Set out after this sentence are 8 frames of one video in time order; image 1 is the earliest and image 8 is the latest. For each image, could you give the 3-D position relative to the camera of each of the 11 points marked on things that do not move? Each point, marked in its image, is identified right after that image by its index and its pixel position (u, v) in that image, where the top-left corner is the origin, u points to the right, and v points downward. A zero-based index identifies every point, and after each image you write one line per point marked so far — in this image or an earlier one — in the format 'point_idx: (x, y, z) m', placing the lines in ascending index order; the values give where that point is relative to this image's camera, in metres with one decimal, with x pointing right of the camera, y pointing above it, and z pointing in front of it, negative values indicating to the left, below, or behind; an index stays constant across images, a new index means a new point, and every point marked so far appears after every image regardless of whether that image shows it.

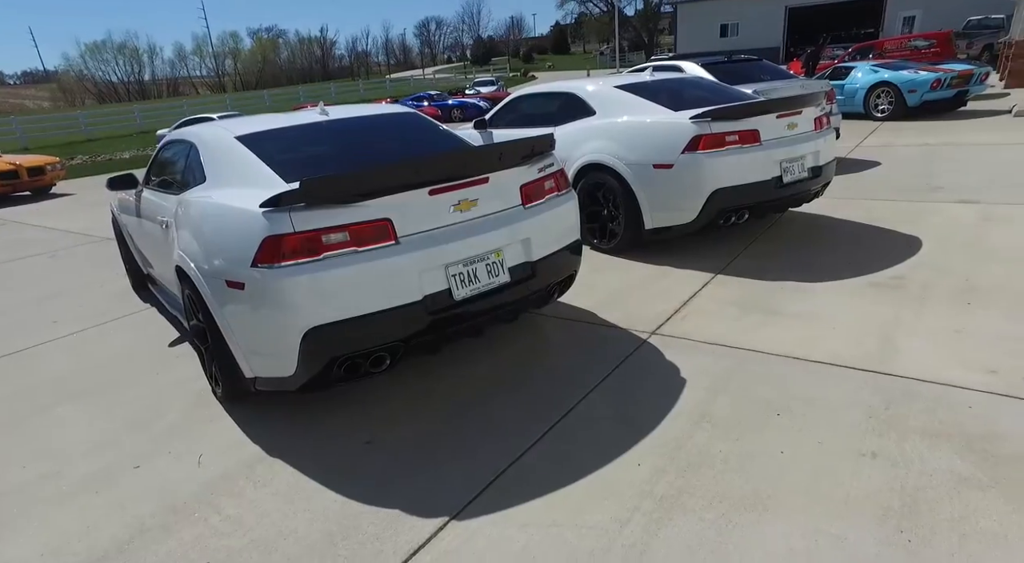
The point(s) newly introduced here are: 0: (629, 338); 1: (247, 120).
0: (+0.7, -0.3, +3.3) m
1: (-1.6, +1.0, +3.5) m
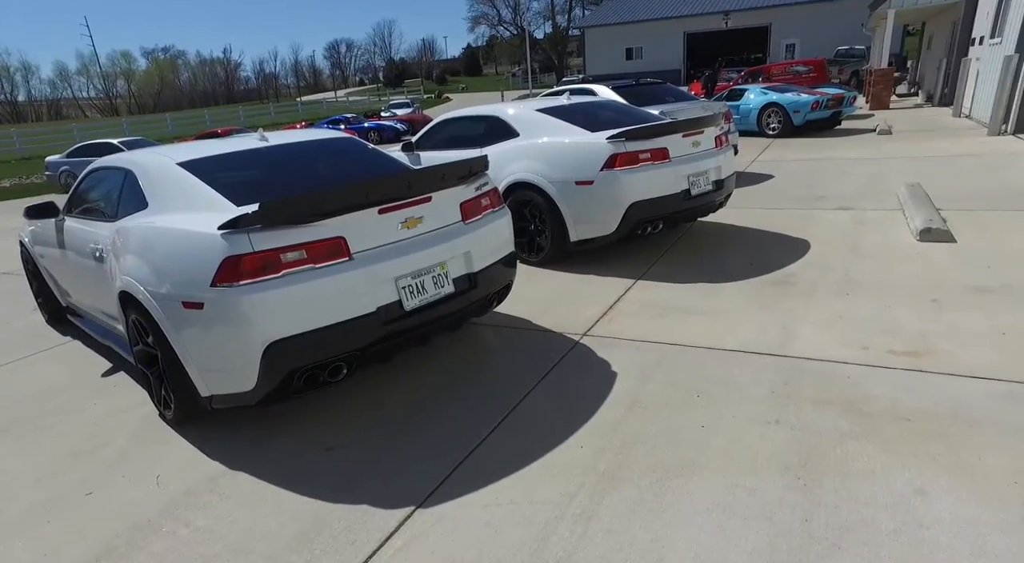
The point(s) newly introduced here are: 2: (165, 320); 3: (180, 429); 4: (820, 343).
0: (+0.3, -0.4, +3.6) m
1: (-2.0, +0.8, +3.5) m
2: (-1.6, -0.2, +2.7) m
3: (-1.7, -0.8, +3.0) m
4: (+1.7, -0.3, +3.3) m
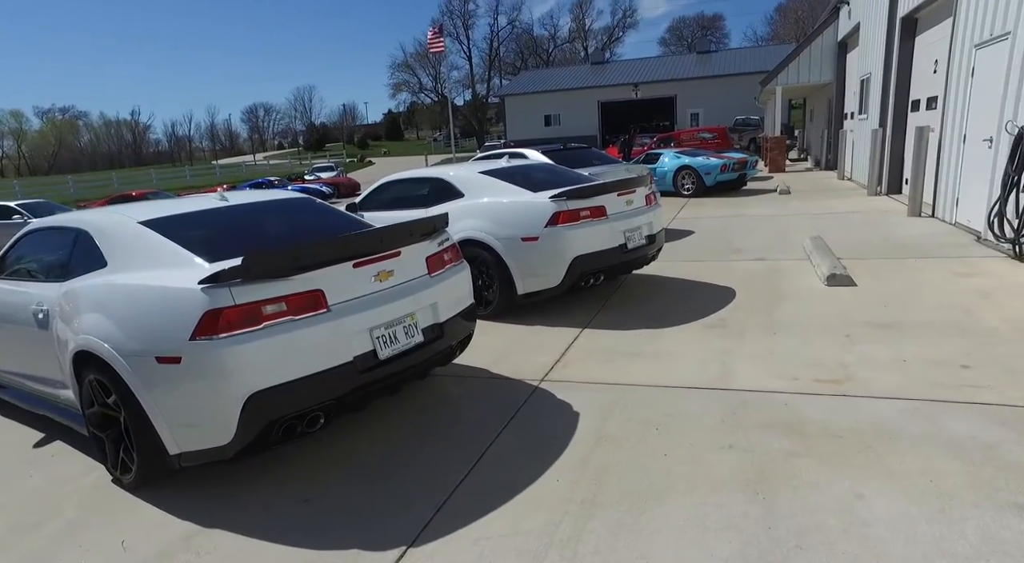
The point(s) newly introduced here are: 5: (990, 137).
0: (+0.1, -0.7, +3.8) m
1: (-2.2, +0.4, +3.5) m
2: (-1.7, -0.4, +2.7) m
3: (-1.8, -1.0, +2.9) m
4: (+1.5, -0.6, +3.6) m
5: (+5.5, +1.7, +6.8) m
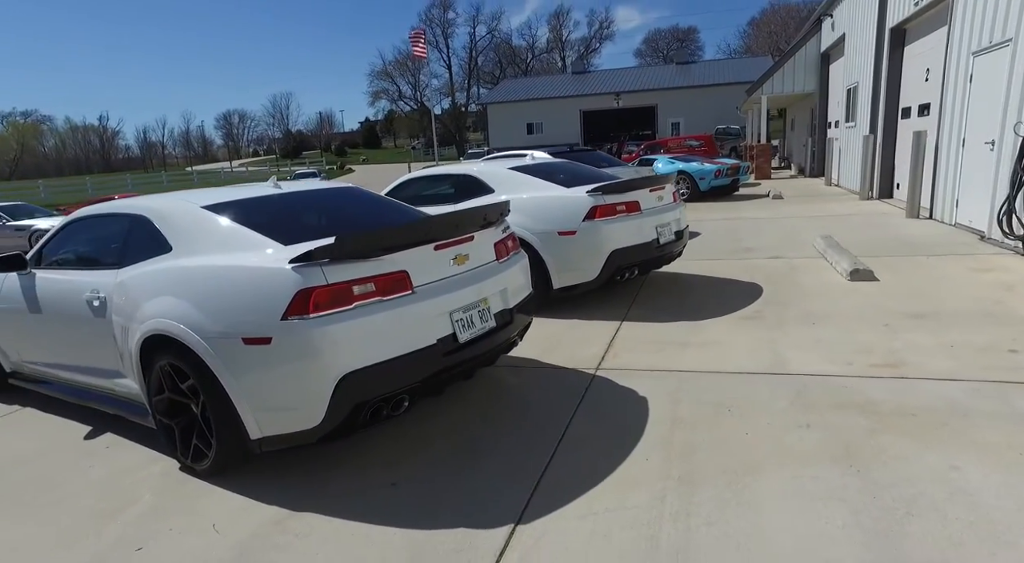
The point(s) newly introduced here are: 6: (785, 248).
0: (+0.4, -0.6, +3.8) m
1: (-1.9, +0.5, +3.5) m
2: (-1.3, -0.3, +2.6) m
3: (-1.4, -1.0, +2.9) m
4: (+1.9, -0.5, +3.7) m
5: (+5.7, +1.7, +7.1) m
6: (+3.5, +0.4, +7.6) m
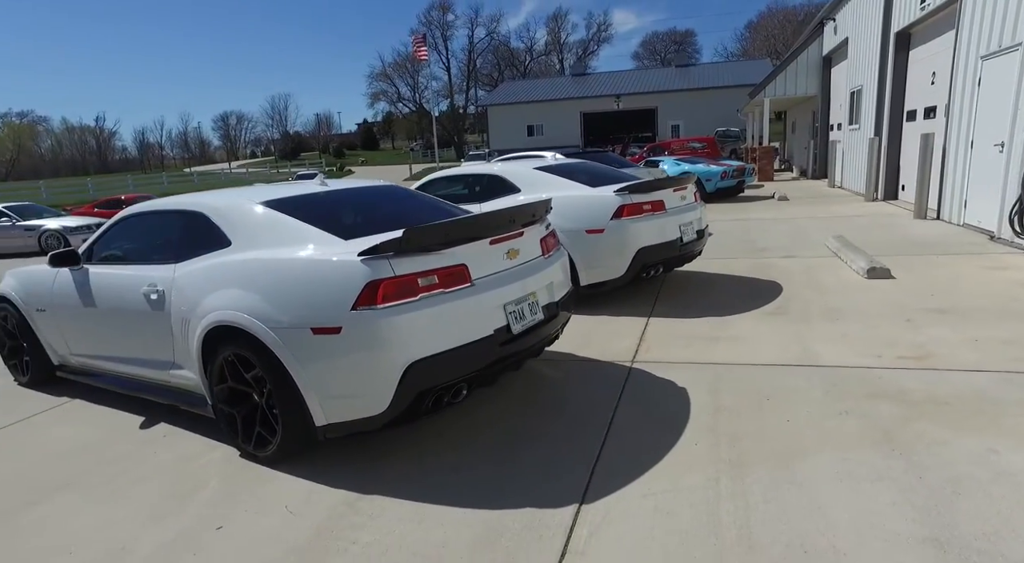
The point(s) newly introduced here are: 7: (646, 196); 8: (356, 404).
0: (+0.7, -0.6, +3.9) m
1: (-1.6, +0.6, +3.6) m
2: (-1.0, -0.3, +2.7) m
3: (-1.2, -0.9, +3.0) m
4: (+2.1, -0.5, +3.8) m
5: (+6.0, +1.7, +7.3) m
6: (+3.7, +0.4, +7.7) m
7: (+1.2, +0.8, +5.2) m
8: (-0.7, -0.6, +2.7) m
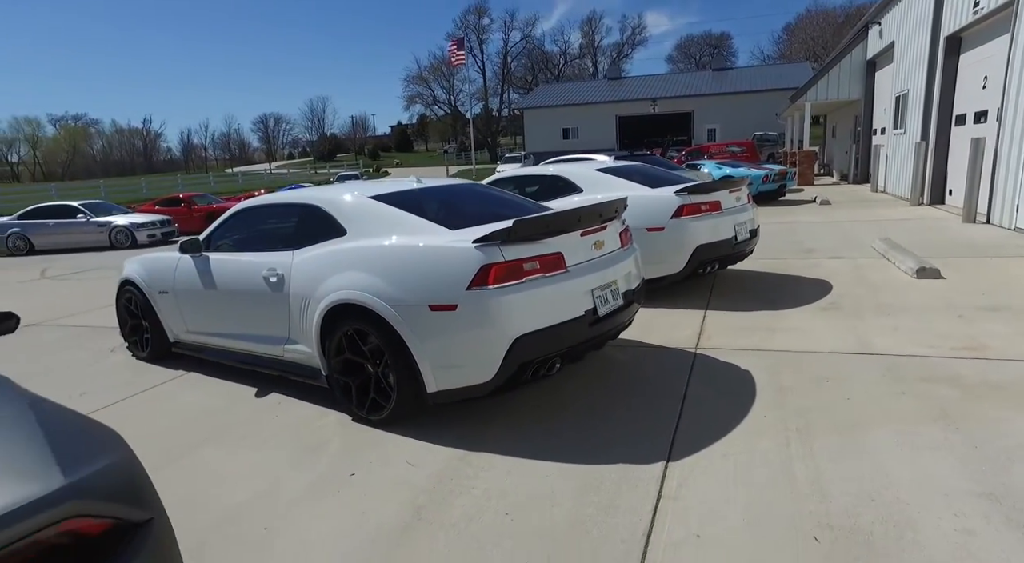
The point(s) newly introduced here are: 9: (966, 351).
0: (+1.2, -0.5, +4.2) m
1: (-1.1, +0.6, +4.0) m
2: (-0.6, -0.2, +3.1) m
3: (-0.7, -0.8, +3.4) m
4: (+2.6, -0.4, +4.1) m
5: (+6.7, +1.7, +7.3) m
6: (+4.4, +0.4, +7.9) m
7: (+1.8, +0.8, +5.5) m
8: (-0.2, -0.5, +3.1) m
9: (+3.0, -0.5, +3.9) m
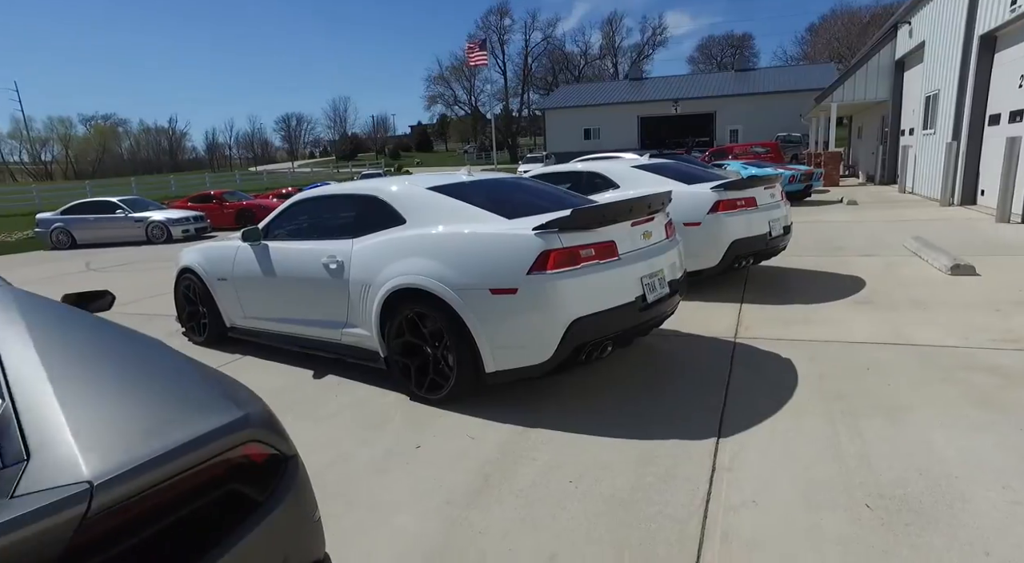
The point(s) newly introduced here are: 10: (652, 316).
0: (+1.5, -0.4, +4.4) m
1: (-0.7, +0.7, +4.2) m
2: (-0.3, -0.1, +3.3) m
3: (-0.4, -0.8, +3.6) m
4: (+3.0, -0.4, +4.2) m
5: (+7.1, +1.7, +7.3) m
6: (+4.9, +0.5, +7.9) m
7: (+2.2, +0.9, +5.7) m
8: (+0.1, -0.4, +3.3) m
9: (+3.3, -0.4, +4.0) m
10: (+0.8, -0.2, +3.6) m
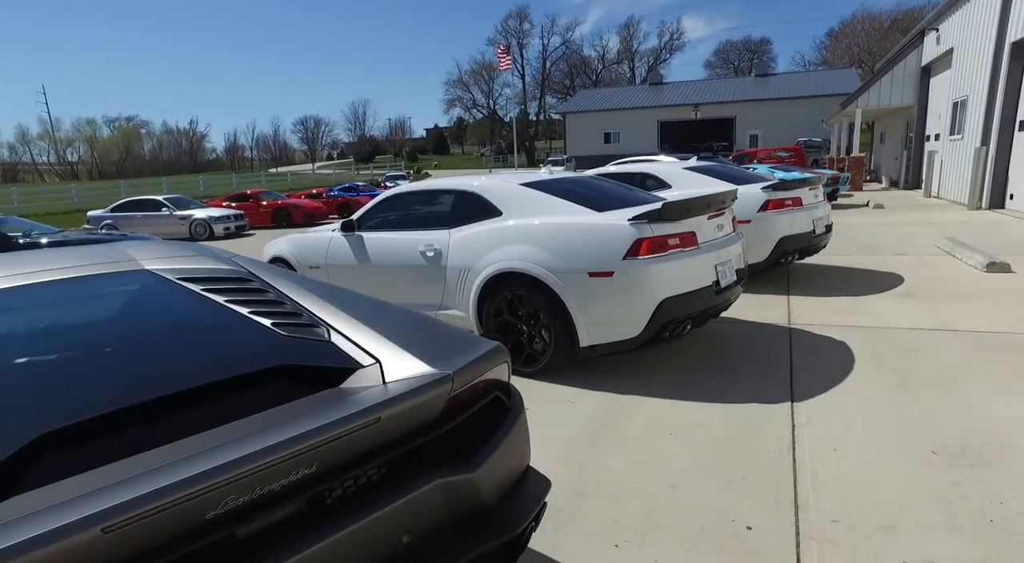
0: (+2.2, -0.4, +4.8) m
1: (-0.1, +0.8, +4.7) m
2: (+0.3, 0.0, +3.8) m
3: (+0.2, -0.7, +4.0) m
4: (+3.6, -0.3, +4.6) m
5: (+7.8, +1.7, +7.6) m
6: (+5.6, +0.5, +8.3) m
7: (+2.8, +0.9, +6.1) m
8: (+0.6, -0.3, +3.7) m
9: (+3.9, -0.4, +4.3) m
10: (+1.4, -0.1, +4.0) m
